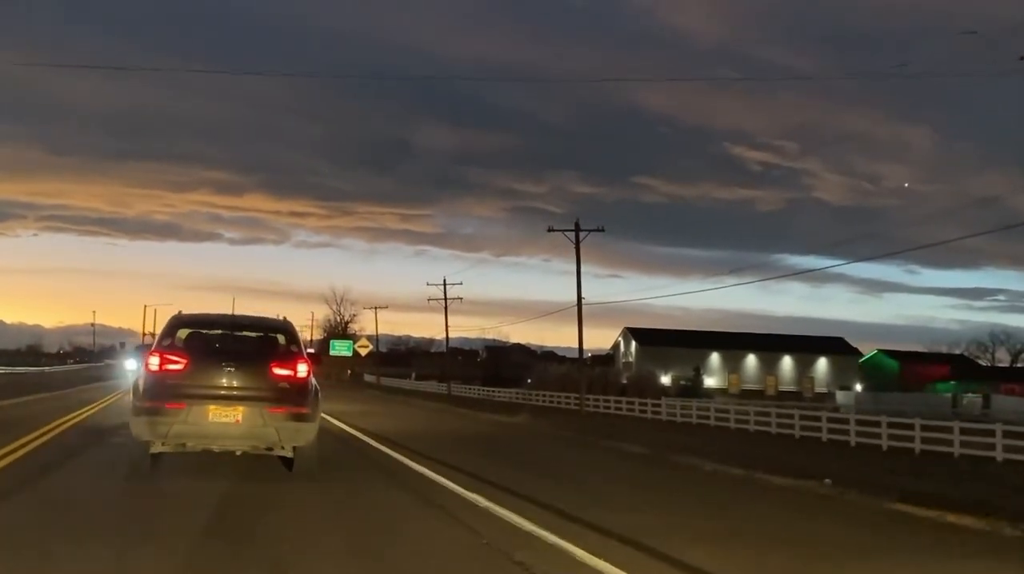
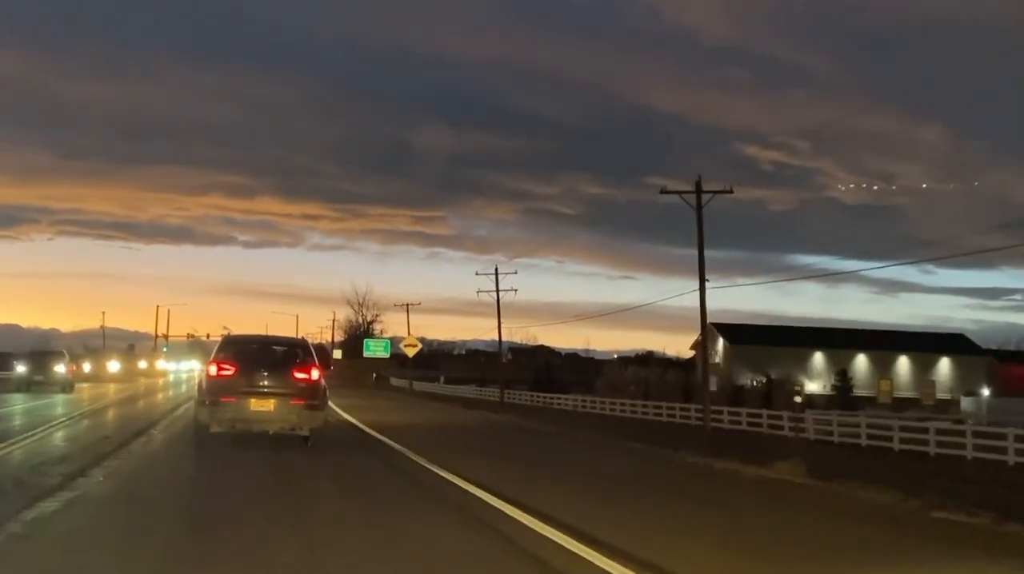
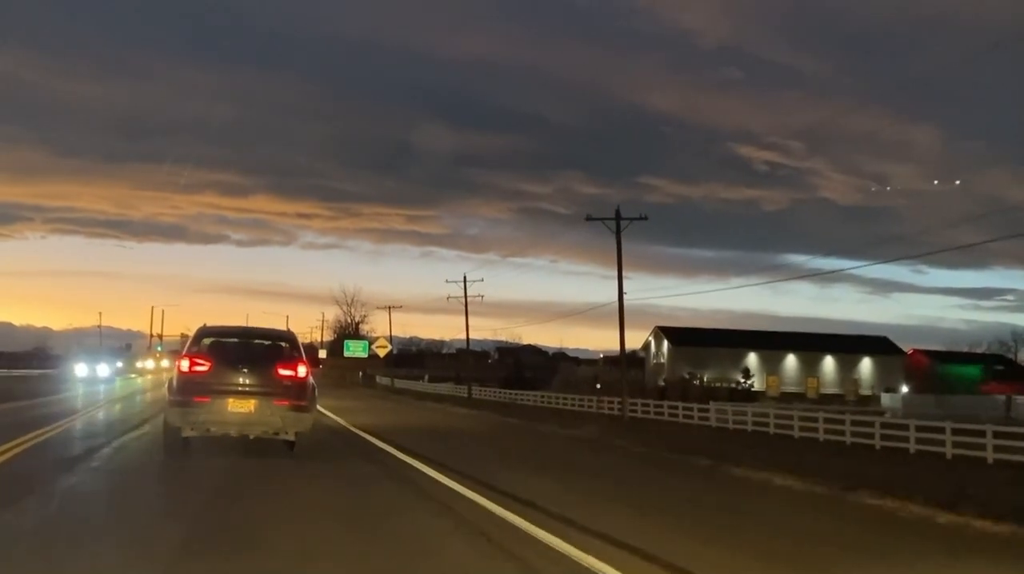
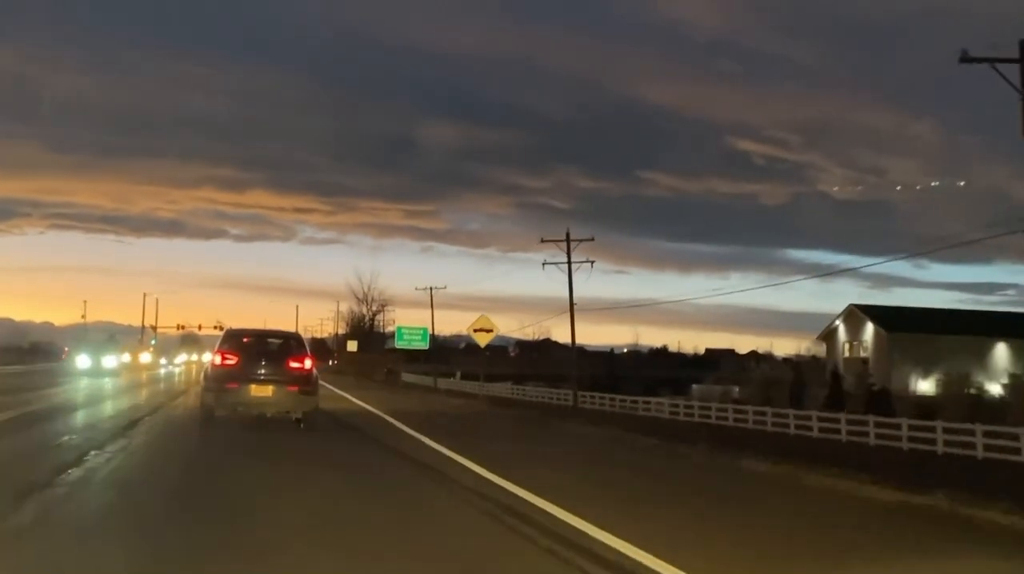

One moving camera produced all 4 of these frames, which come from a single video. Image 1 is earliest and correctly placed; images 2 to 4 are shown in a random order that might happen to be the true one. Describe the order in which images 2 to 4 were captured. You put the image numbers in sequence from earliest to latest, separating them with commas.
3, 2, 4
